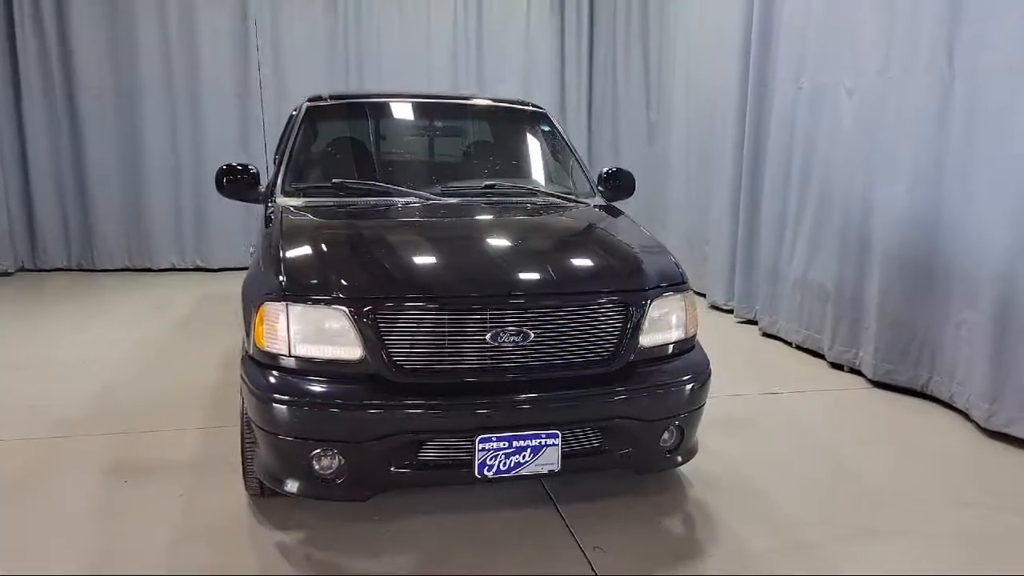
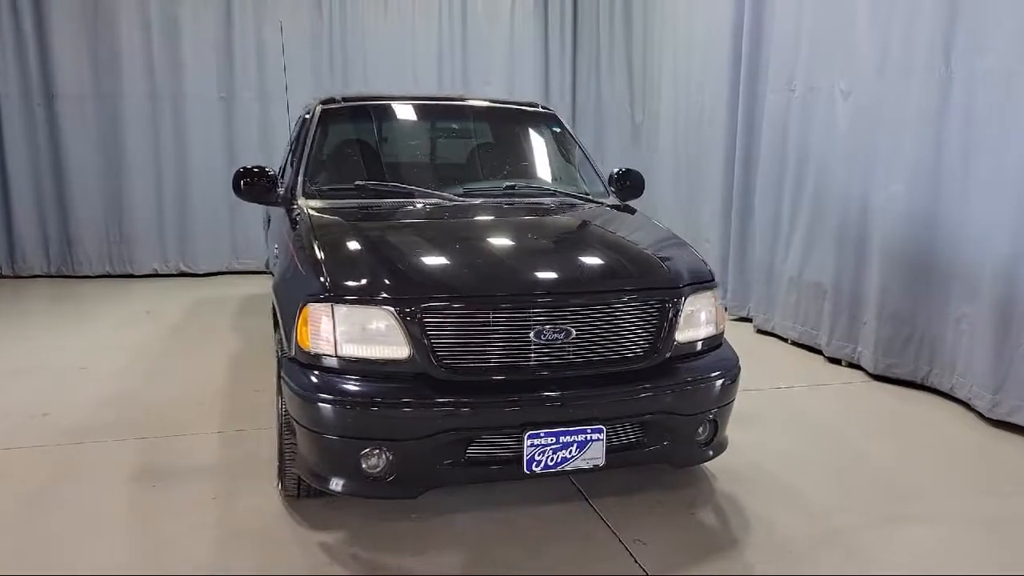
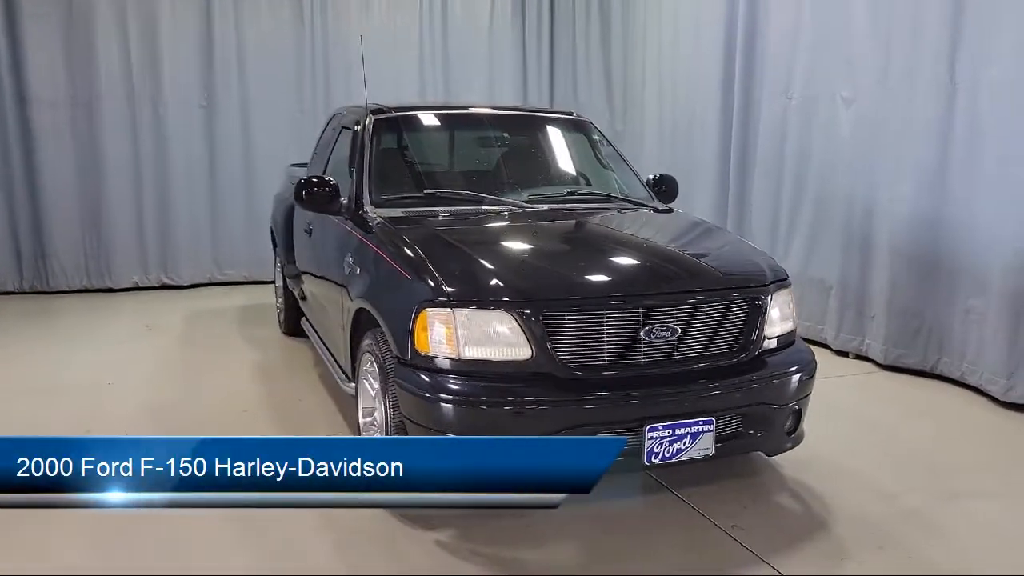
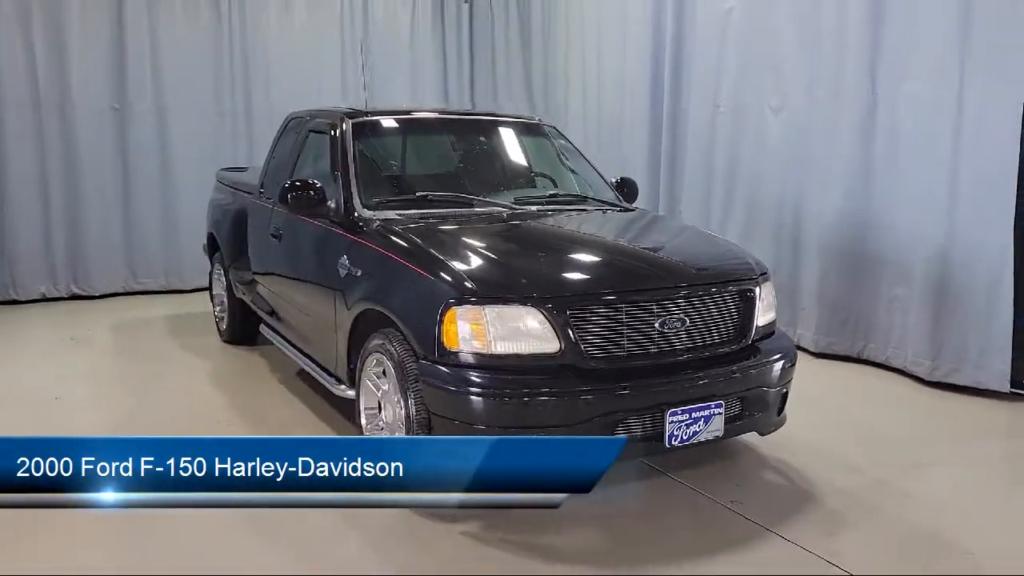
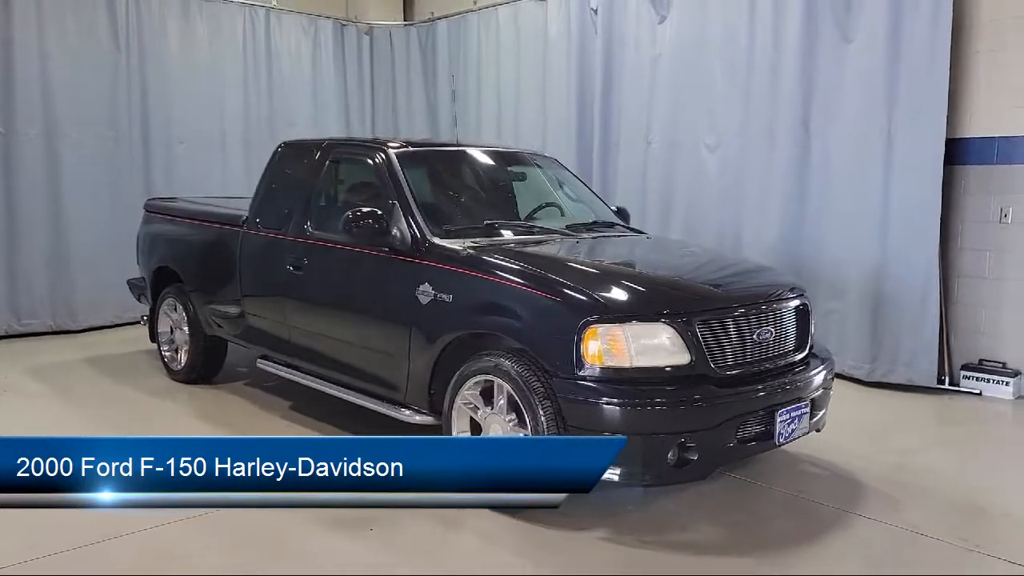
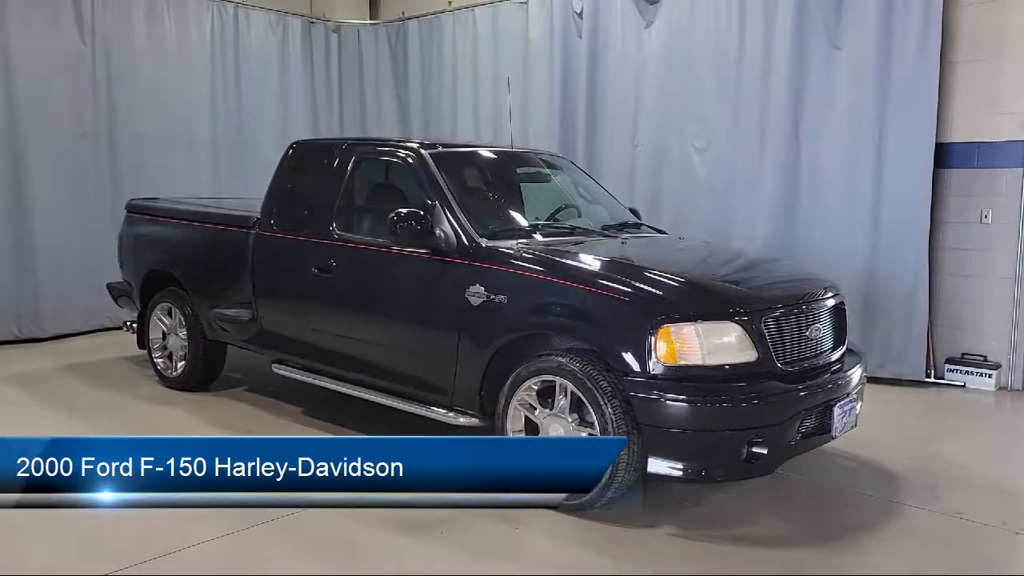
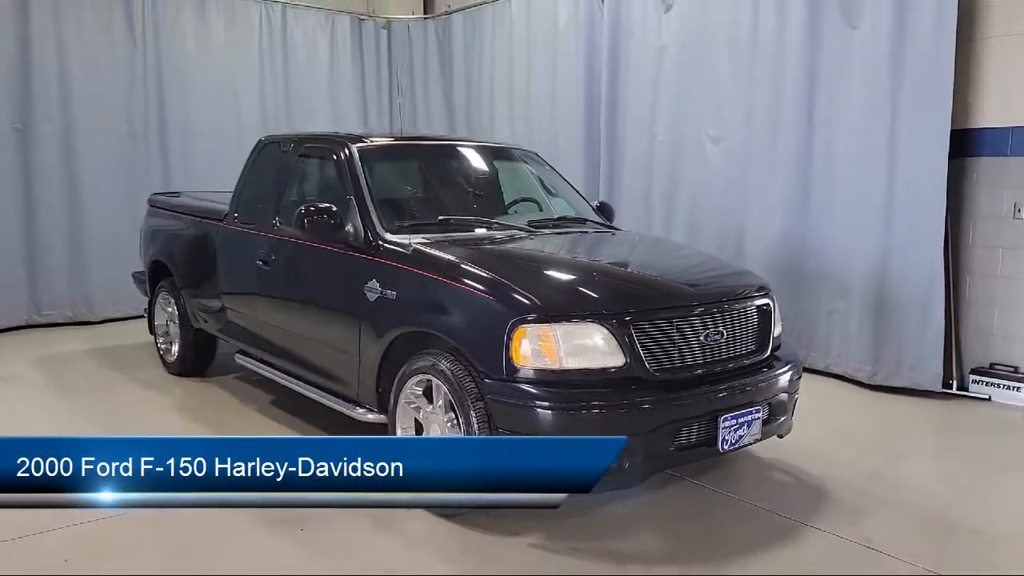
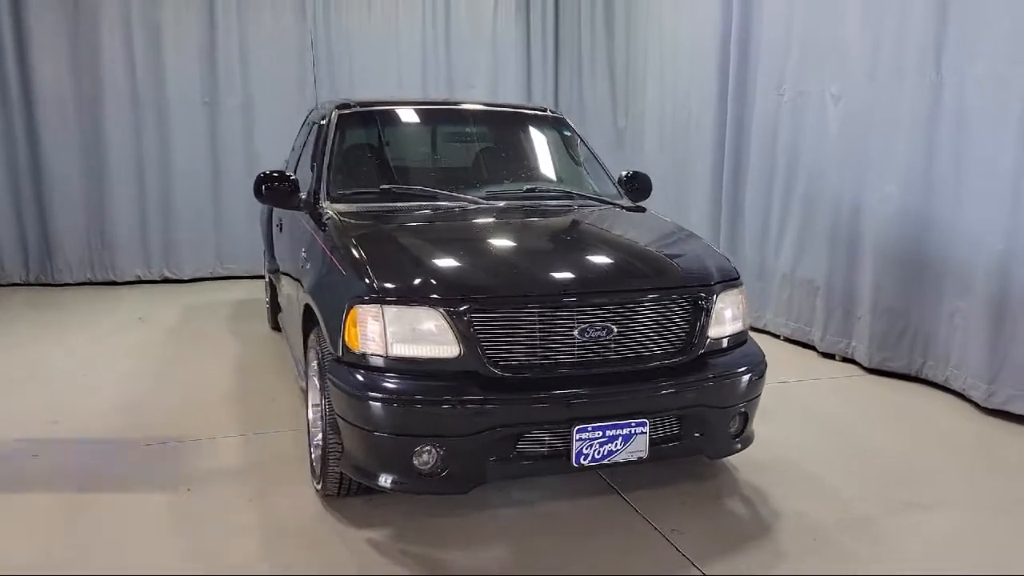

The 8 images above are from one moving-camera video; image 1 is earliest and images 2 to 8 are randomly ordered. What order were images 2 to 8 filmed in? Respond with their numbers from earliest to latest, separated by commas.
2, 8, 3, 4, 7, 5, 6
